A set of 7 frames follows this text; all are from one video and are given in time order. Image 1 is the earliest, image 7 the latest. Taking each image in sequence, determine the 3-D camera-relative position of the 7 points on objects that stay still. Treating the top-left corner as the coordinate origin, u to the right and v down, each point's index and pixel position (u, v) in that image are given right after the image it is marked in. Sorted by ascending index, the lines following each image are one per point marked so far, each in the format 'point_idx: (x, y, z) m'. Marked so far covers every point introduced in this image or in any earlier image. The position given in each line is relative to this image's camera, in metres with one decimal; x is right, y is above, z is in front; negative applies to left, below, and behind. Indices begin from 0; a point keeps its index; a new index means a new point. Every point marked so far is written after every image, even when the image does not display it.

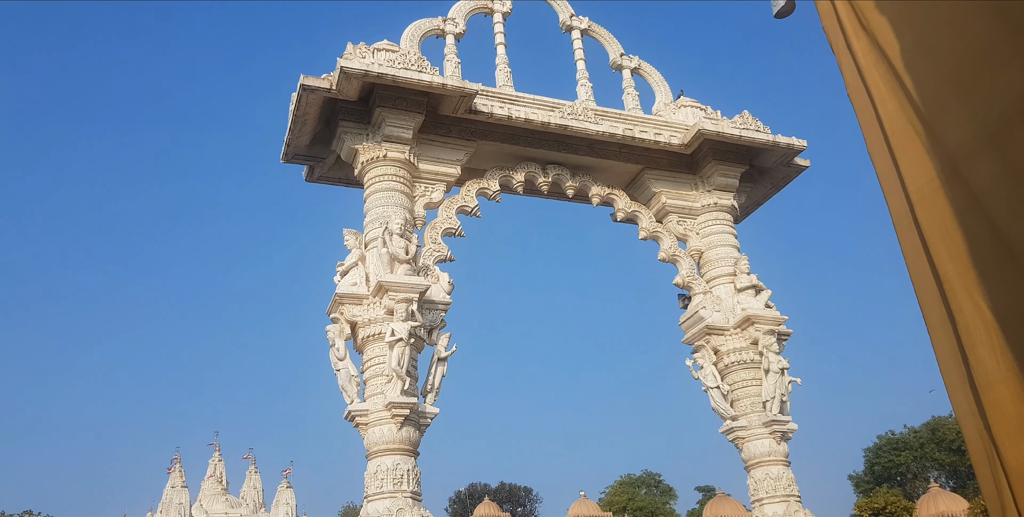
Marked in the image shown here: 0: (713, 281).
0: (+3.1, -0.4, +11.8) m
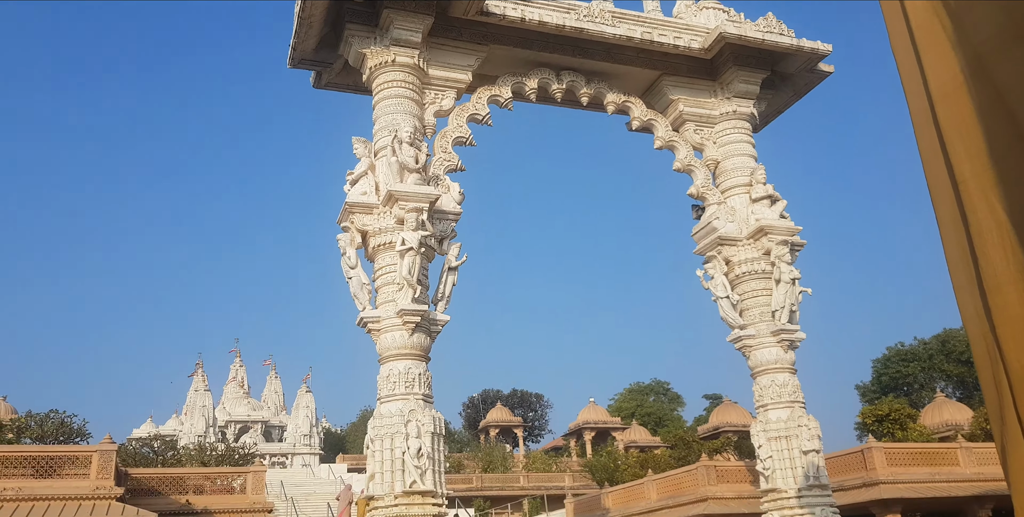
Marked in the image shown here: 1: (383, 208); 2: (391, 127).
0: (+3.3, +1.0, +11.7) m
1: (-1.6, +0.7, +9.9) m
2: (-1.6, +1.7, +10.2) m
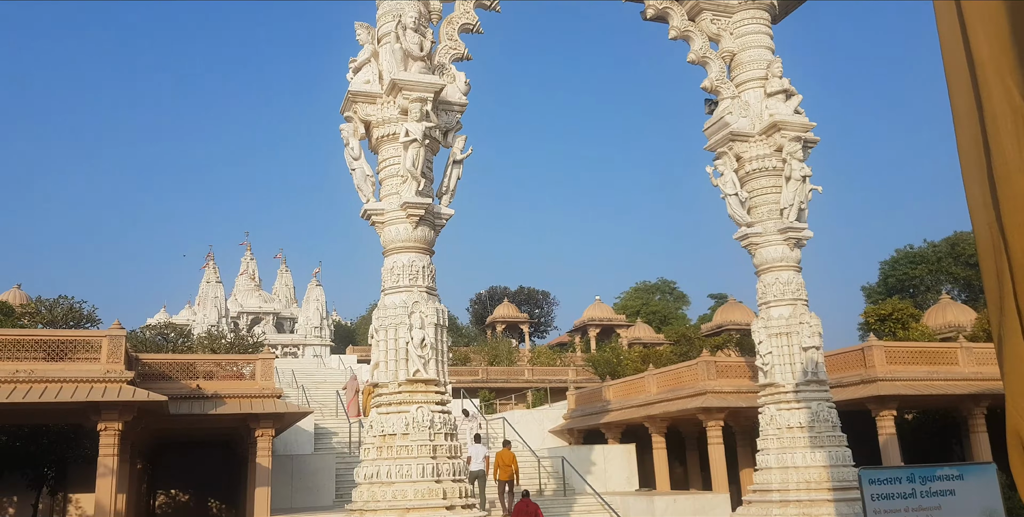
0: (+3.4, +2.5, +11.3) m
1: (-1.6, +2.0, +9.6) m
2: (-1.5, +3.1, +9.8) m
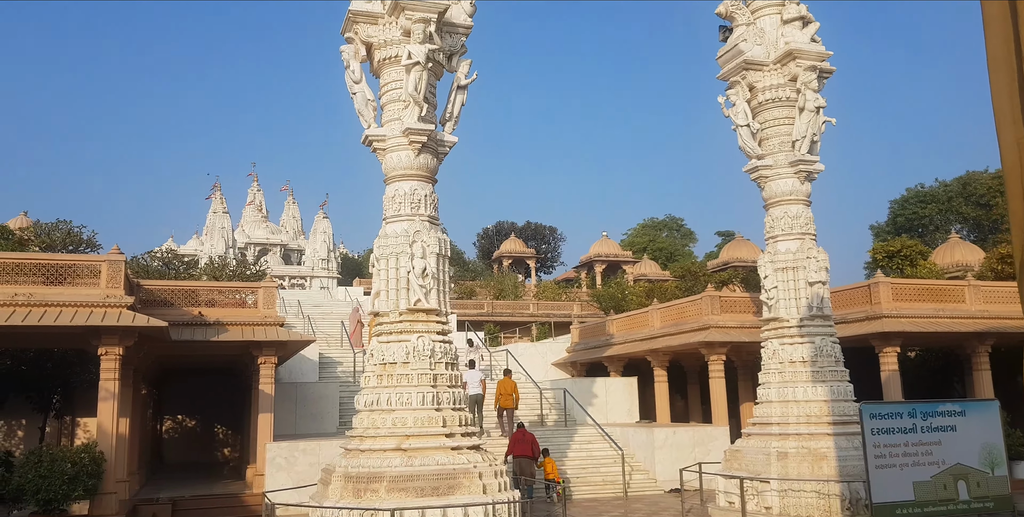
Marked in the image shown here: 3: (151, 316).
0: (+3.5, +3.5, +10.9) m
1: (-1.5, +2.9, +9.3) m
2: (-1.4, +4.0, +9.4) m
3: (-5.4, -0.9, +11.5) m
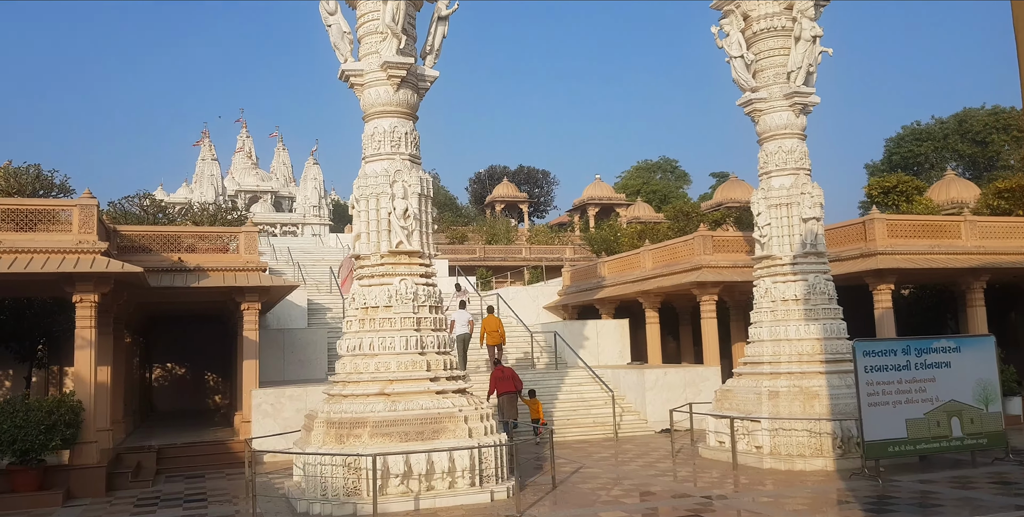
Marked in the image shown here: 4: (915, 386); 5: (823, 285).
0: (+3.2, +4.3, +10.3) m
1: (-1.7, +3.6, +8.8) m
2: (-1.6, +4.7, +8.8) m
3: (-5.6, -0.1, +11.2) m
4: (+4.1, -1.3, +7.9) m
5: (+3.8, -0.3, +9.3) m
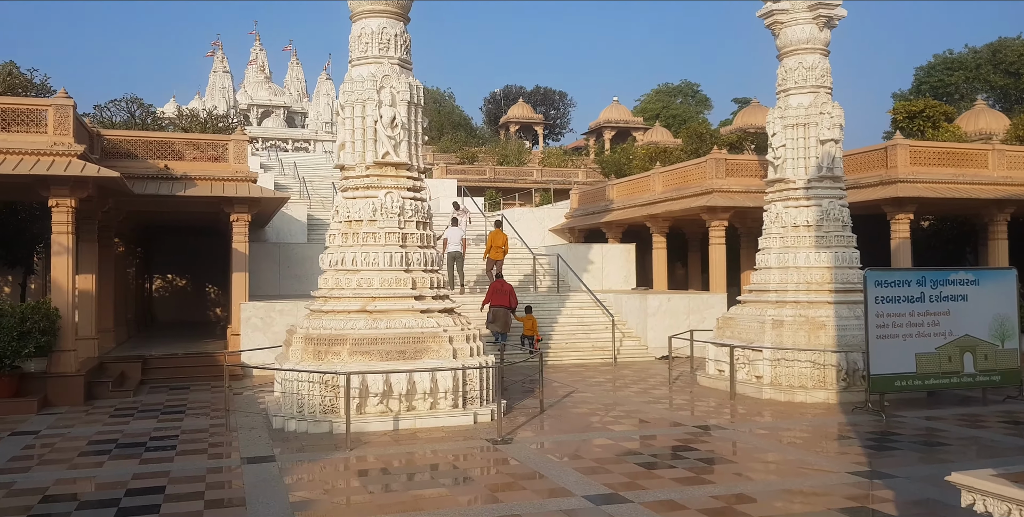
0: (+3.3, +5.3, +9.3) m
1: (-1.7, +4.5, +8.0) m
2: (-1.6, +5.6, +7.8) m
3: (-5.6, +1.2, +10.8) m
4: (+4.0, -0.6, +7.5) m
5: (+3.7, +0.5, +8.8) m
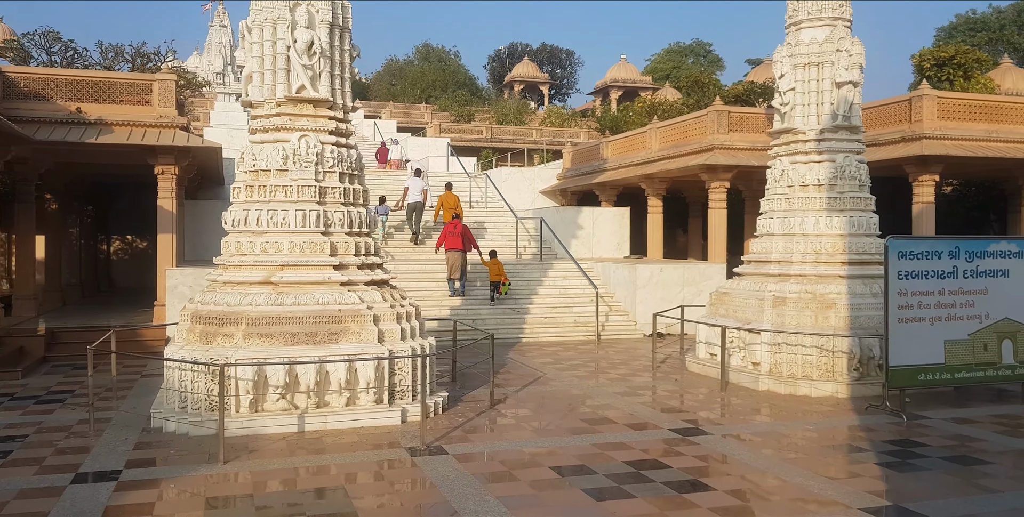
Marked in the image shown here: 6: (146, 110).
0: (+3.0, +5.6, +7.8) m
1: (-2.0, +4.9, +6.5) m
2: (-1.9, +6.0, +6.3) m
3: (-5.9, +1.7, +9.6) m
4: (+3.6, -0.3, +6.2) m
5: (+3.3, +0.9, +7.4) m
6: (-4.6, +1.9, +10.1) m
